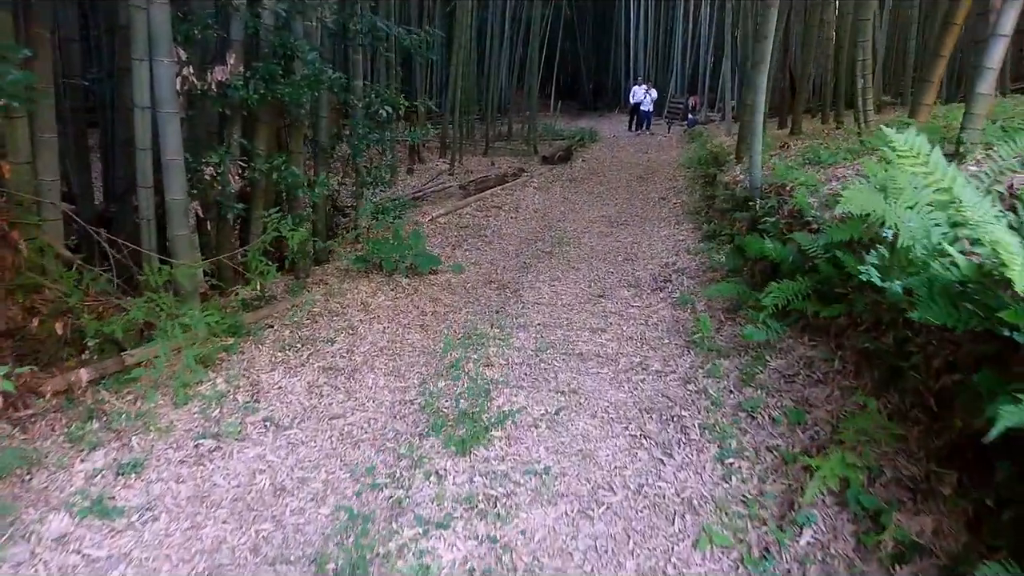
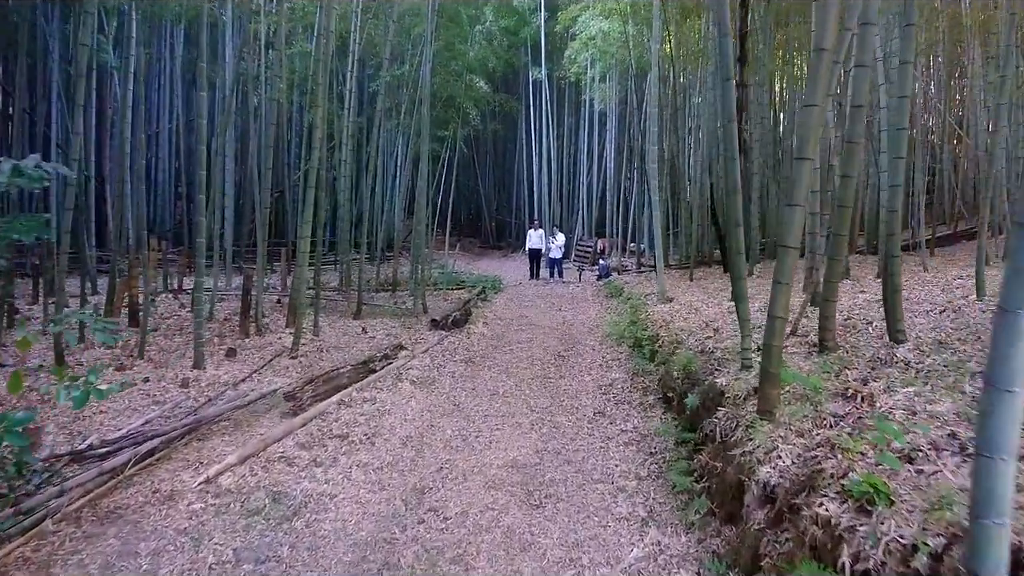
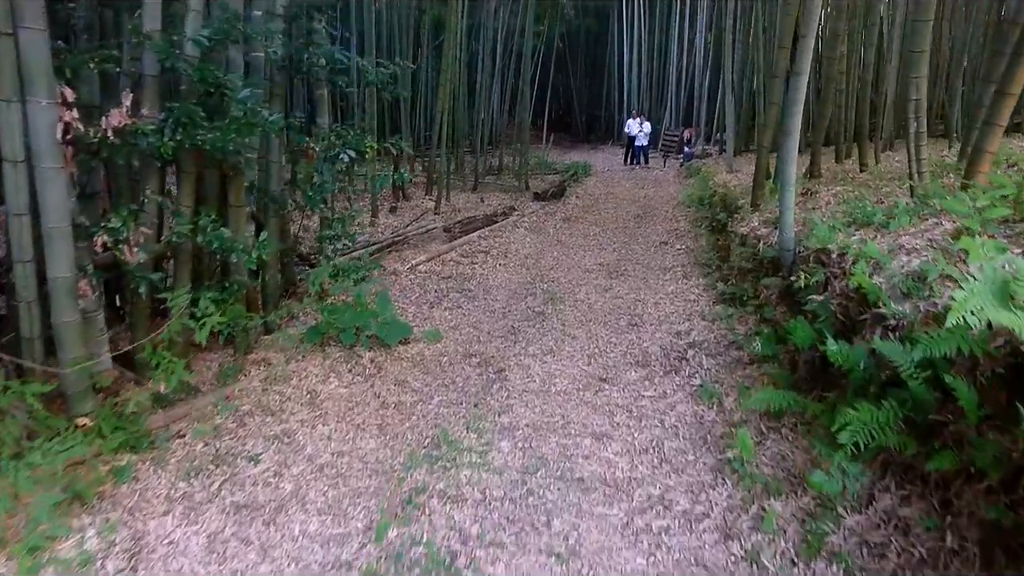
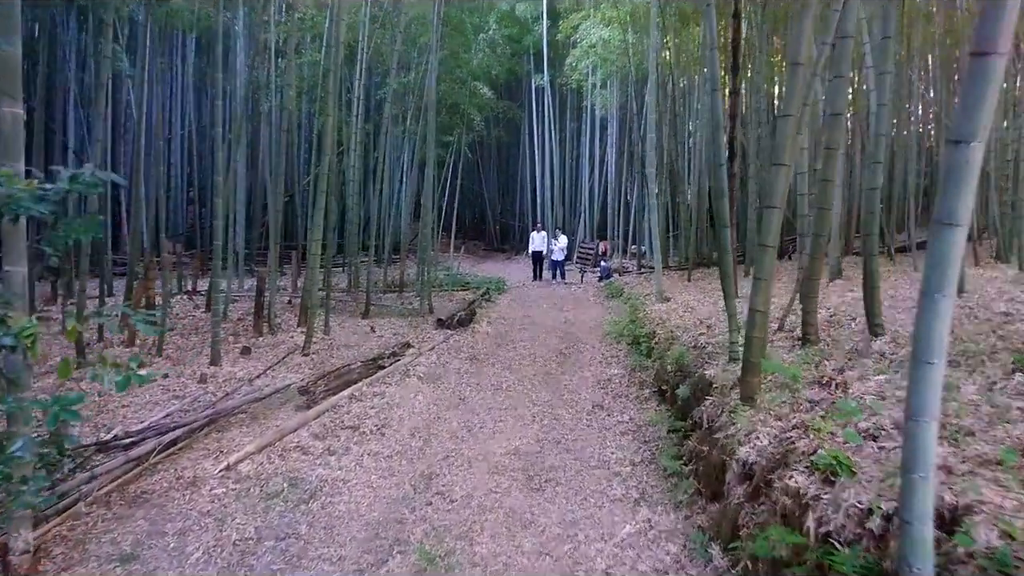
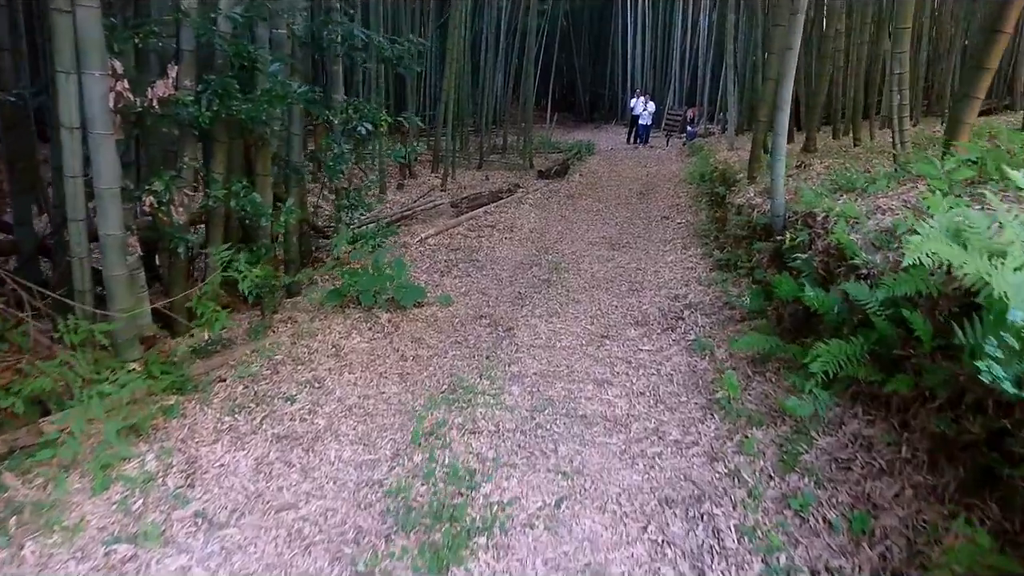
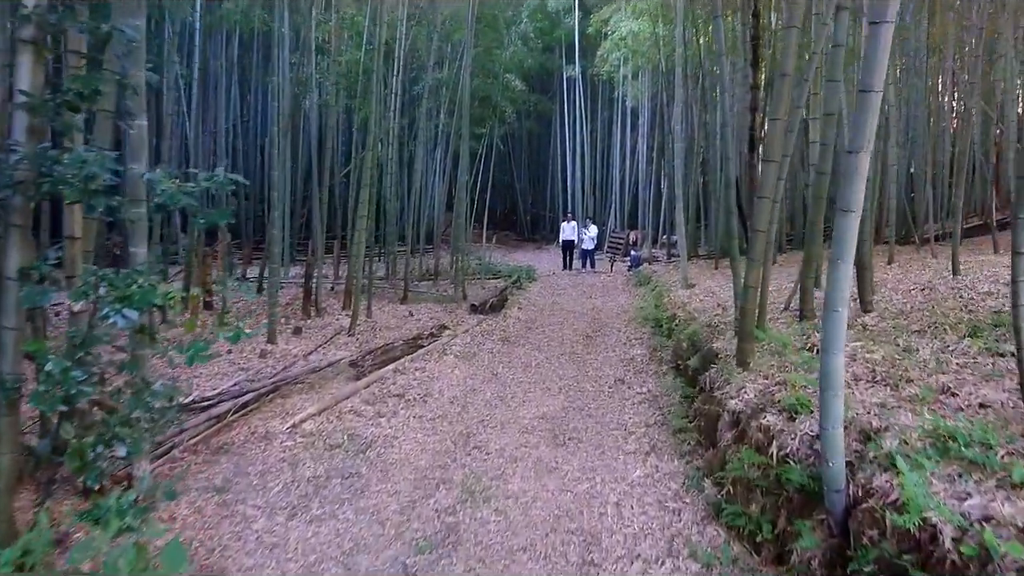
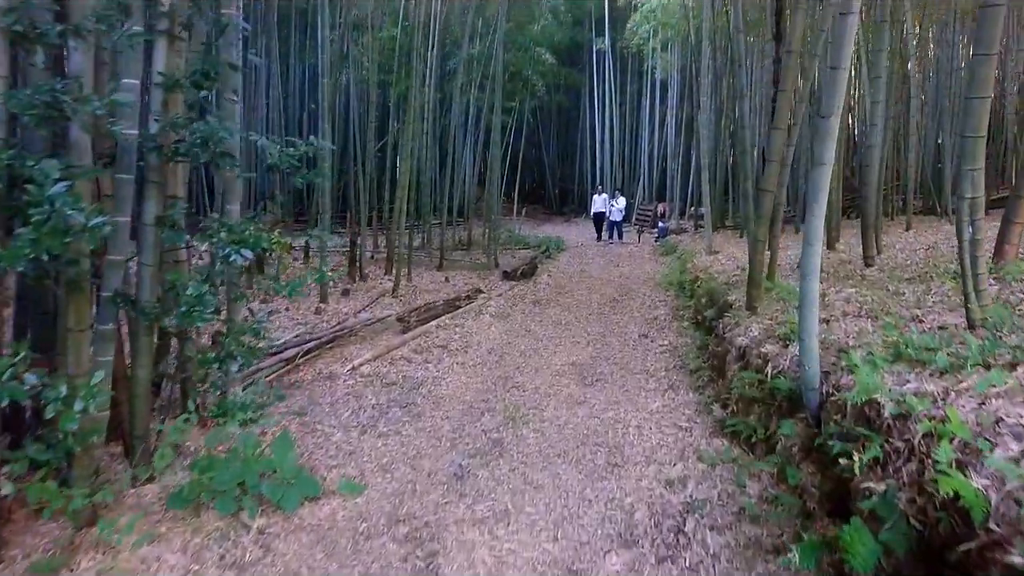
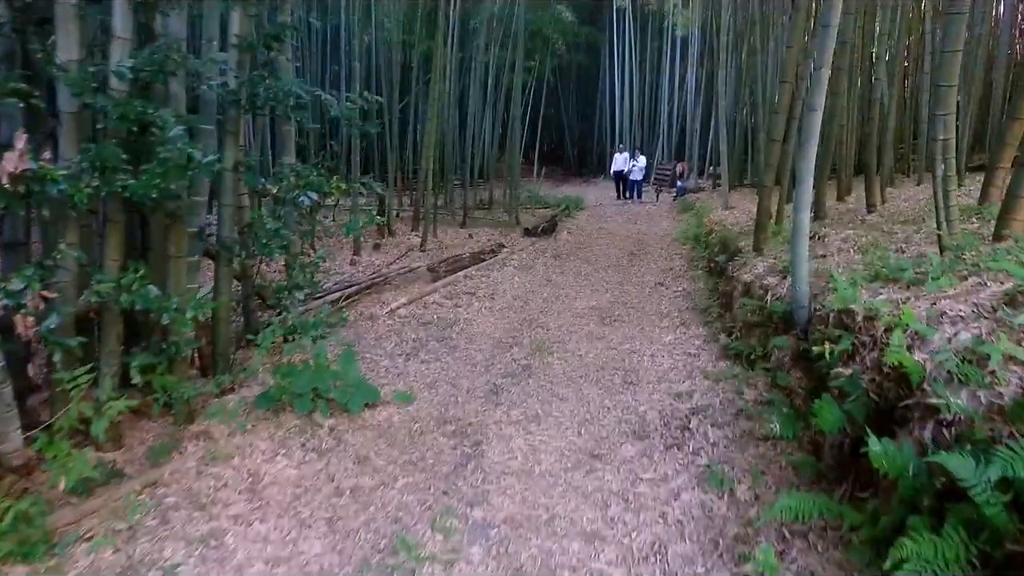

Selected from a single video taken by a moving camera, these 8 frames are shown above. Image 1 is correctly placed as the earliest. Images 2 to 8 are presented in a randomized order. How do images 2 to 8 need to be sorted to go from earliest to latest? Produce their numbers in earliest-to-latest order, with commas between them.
5, 3, 8, 7, 6, 4, 2
